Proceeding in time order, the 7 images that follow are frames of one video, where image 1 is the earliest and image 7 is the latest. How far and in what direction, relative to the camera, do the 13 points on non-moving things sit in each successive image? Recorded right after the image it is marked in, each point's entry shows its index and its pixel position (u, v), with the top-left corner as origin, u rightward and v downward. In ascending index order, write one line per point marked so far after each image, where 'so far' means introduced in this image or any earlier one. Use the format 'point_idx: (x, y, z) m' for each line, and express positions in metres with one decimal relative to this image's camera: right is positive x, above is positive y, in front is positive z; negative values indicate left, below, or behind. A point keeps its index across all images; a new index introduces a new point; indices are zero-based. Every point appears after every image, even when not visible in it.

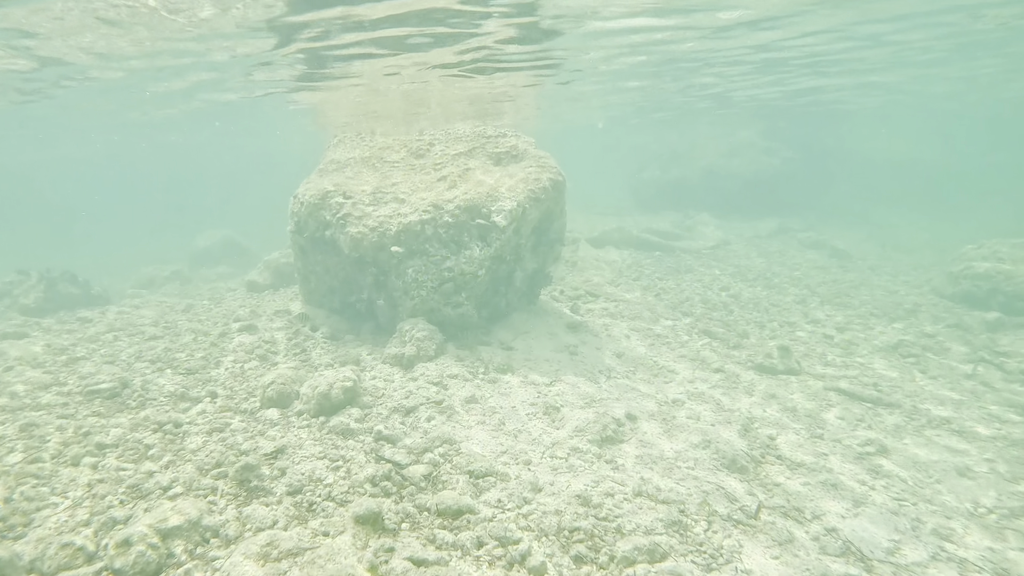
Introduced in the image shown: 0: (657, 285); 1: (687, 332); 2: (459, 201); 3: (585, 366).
0: (+2.4, 0.0, +11.6) m
1: (+2.4, -0.6, +9.6) m
2: (-0.6, +1.0, +7.9) m
3: (+0.8, -0.9, +8.0) m
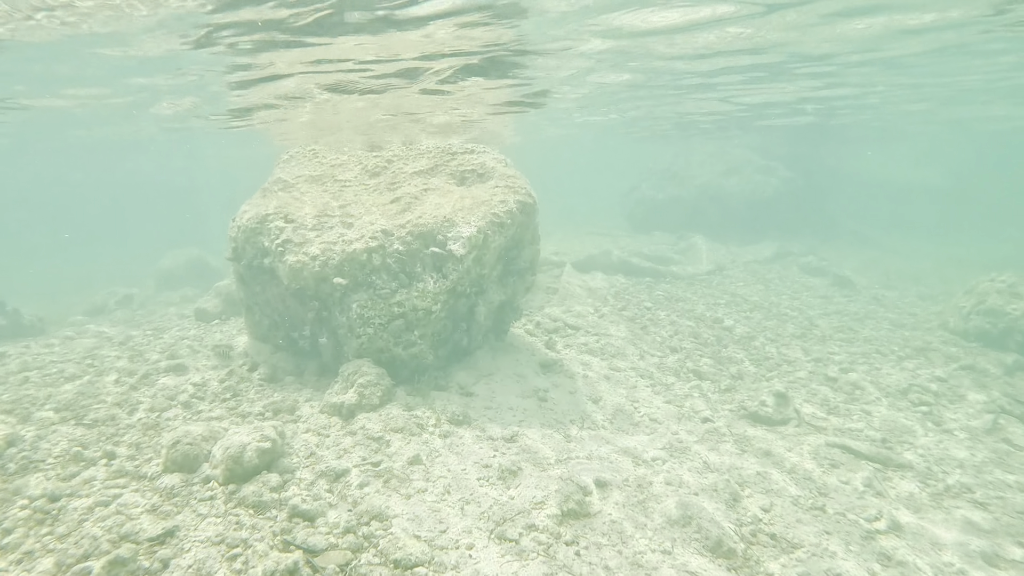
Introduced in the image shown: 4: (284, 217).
0: (+2.0, -0.4, +10.6) m
1: (+2.0, -1.1, +8.6) m
2: (-1.0, +0.6, +6.9) m
3: (+0.4, -1.3, +7.0) m
4: (-2.4, +0.8, +7.3) m
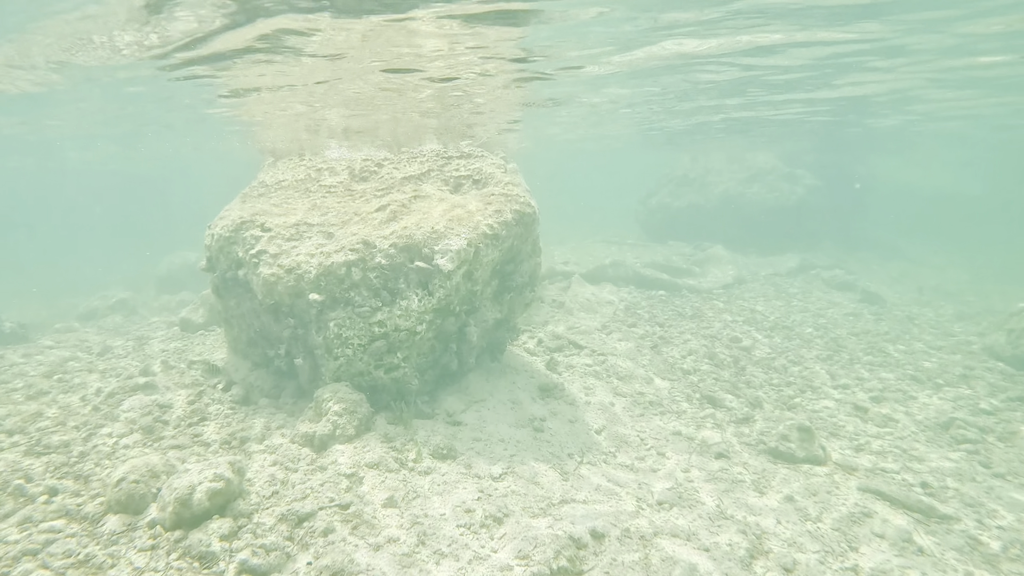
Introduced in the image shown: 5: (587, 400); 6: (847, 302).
0: (+2.1, -0.7, +9.9) m
1: (+2.0, -1.3, +7.9) m
2: (-1.1, +0.5, +6.3) m
3: (+0.4, -1.5, +6.3) m
4: (-2.5, +0.6, +6.8) m
5: (+0.8, -1.2, +7.5) m
6: (+6.1, -0.2, +12.6) m
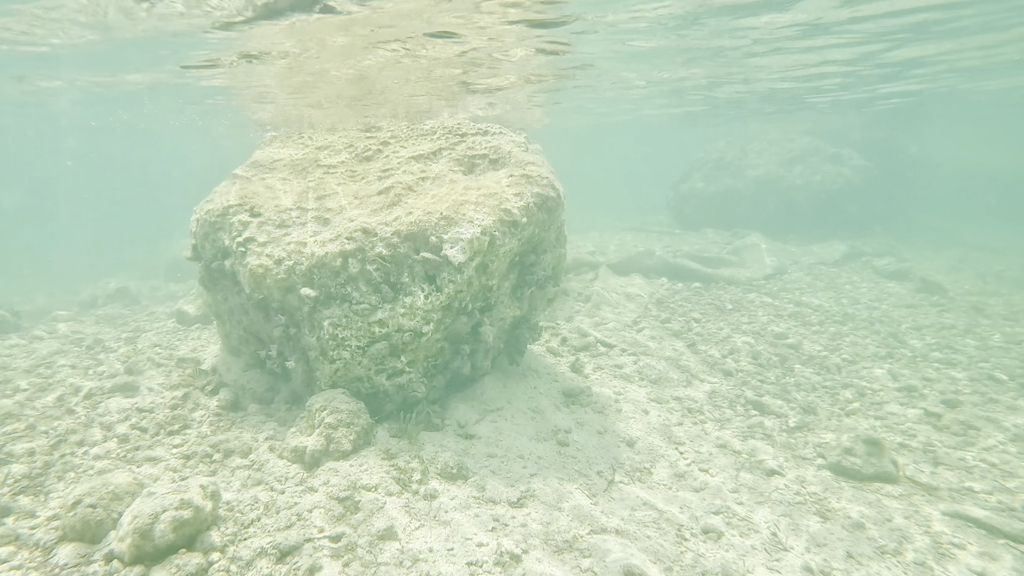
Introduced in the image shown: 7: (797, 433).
0: (+2.3, -0.5, +9.0) m
1: (+2.2, -1.2, +7.1) m
2: (-0.9, +0.5, +5.5) m
3: (+0.5, -1.4, +5.5) m
4: (-2.3, +0.7, +6.0) m
5: (+1.0, -1.1, +6.6) m
6: (+6.5, -0.1, +11.6) m
7: (+2.7, -1.4, +6.6) m
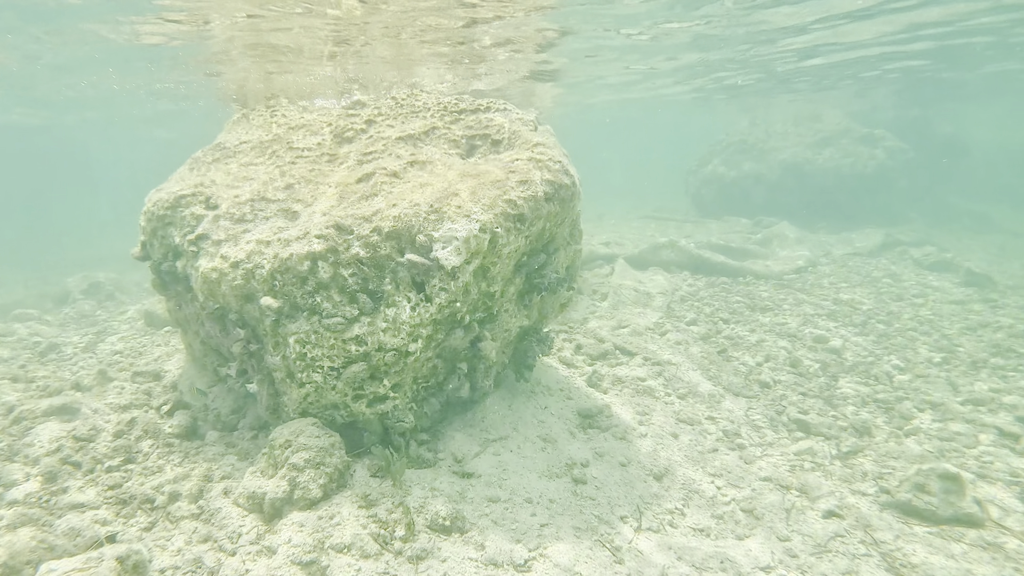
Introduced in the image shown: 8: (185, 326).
0: (+2.4, -0.5, +8.0) m
1: (+2.3, -1.2, +6.1) m
2: (-0.8, +0.5, +4.5) m
3: (+0.6, -1.5, +4.6) m
4: (-2.2, +0.6, +5.0) m
5: (+1.1, -1.2, +5.7) m
6: (+6.6, 0.0, +10.5) m
7: (+2.8, -1.4, +5.6) m
8: (-2.6, -0.3, +5.5) m
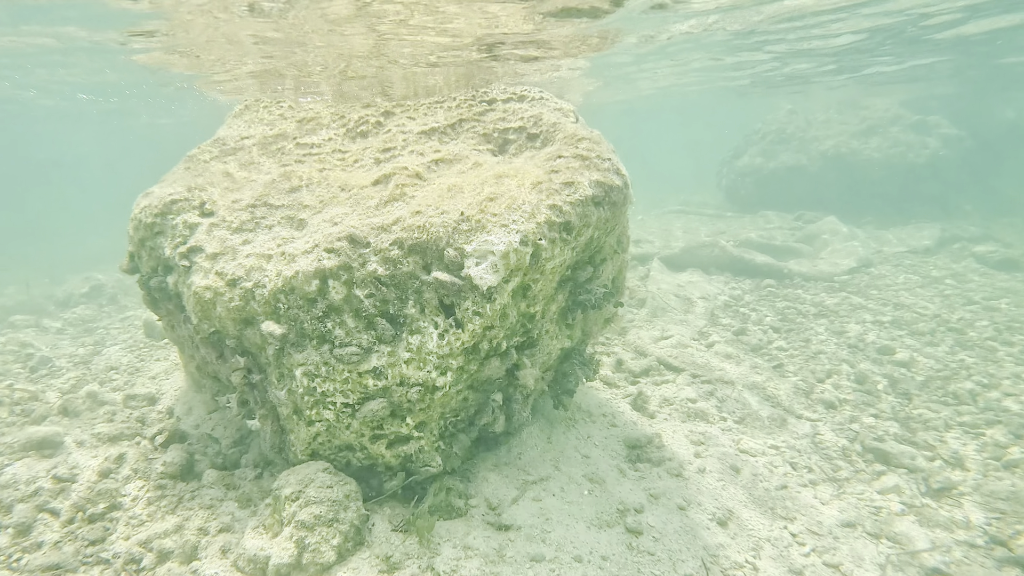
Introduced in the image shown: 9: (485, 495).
0: (+2.7, -0.6, +7.3) m
1: (+2.5, -1.3, +5.4) m
2: (-0.6, +0.3, +3.8) m
3: (+0.8, -1.6, +3.9) m
4: (-2.0, +0.5, +4.4) m
5: (+1.3, -1.3, +5.0) m
6: (+7.0, 0.0, +9.7) m
7: (+3.1, -1.5, +4.9) m
8: (-2.3, -0.4, +4.9) m
9: (-0.2, -1.2, +4.2) m
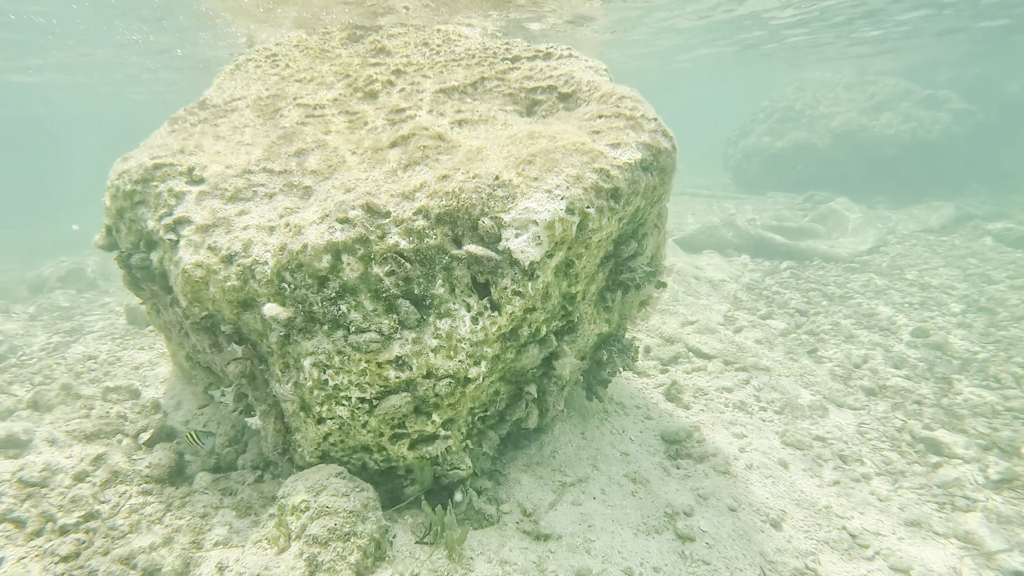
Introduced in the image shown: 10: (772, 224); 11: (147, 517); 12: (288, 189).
0: (+2.9, -0.4, +6.8) m
1: (+2.7, -1.2, +4.9) m
2: (-0.4, +0.5, +3.3) m
3: (+1.0, -1.5, +3.4) m
4: (-1.8, +0.6, +3.8) m
5: (+1.5, -1.1, +4.5) m
6: (+7.0, +0.3, +9.4) m
7: (+3.2, -1.3, +4.5) m
8: (-2.2, -0.3, +4.3) m
9: (0.0, -1.1, +3.7) m
10: (+3.9, +1.0, +10.5) m
11: (-1.9, -1.2, +3.6) m
12: (-1.2, +0.5, +3.6) m
